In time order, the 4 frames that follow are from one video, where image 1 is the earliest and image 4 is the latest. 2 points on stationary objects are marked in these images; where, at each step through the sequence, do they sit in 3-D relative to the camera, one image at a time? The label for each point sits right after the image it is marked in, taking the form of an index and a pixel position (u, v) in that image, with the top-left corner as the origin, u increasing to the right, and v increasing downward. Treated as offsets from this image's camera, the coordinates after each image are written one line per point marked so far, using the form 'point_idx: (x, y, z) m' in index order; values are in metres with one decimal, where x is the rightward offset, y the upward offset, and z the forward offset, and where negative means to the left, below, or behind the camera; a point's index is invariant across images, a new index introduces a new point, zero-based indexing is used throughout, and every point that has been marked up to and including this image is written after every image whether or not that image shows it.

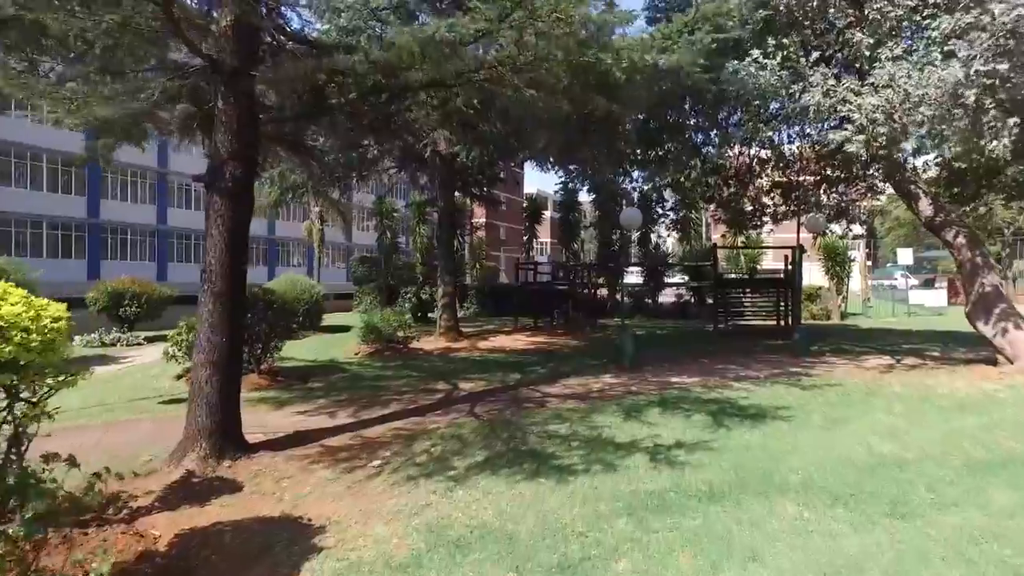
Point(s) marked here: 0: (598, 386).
0: (+1.2, -1.4, +9.8) m
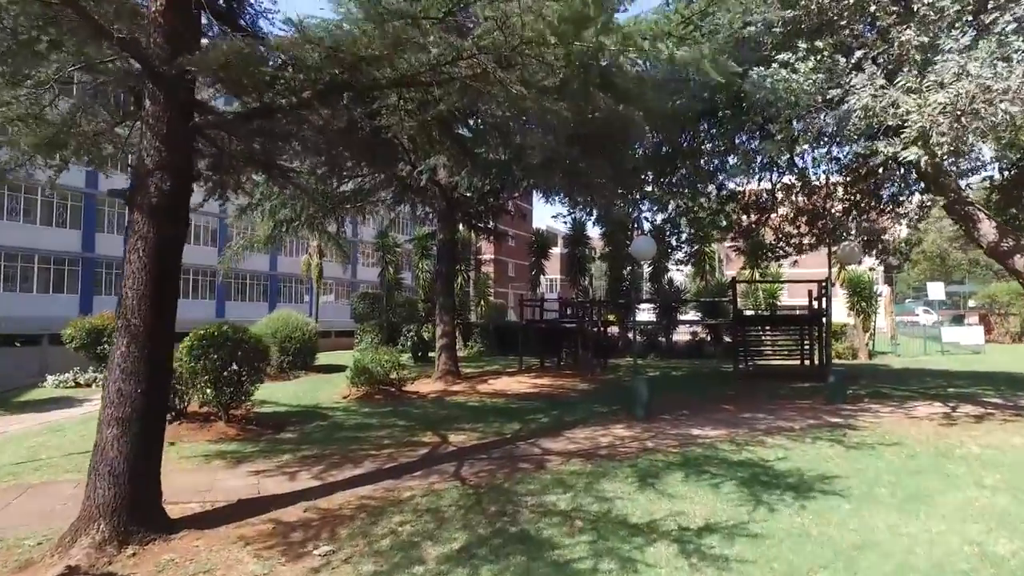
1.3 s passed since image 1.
0: (+1.2, -1.9, +8.5) m
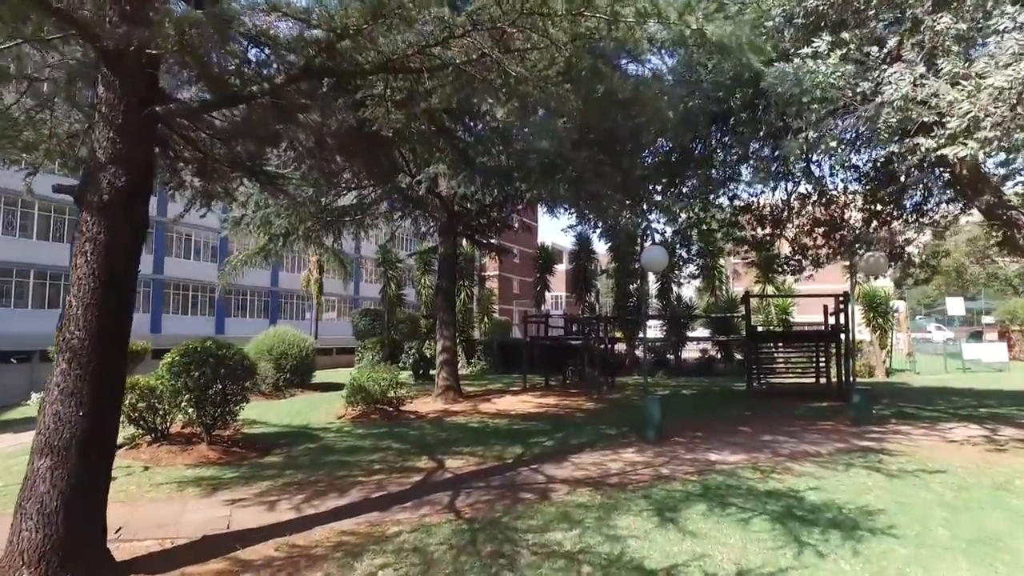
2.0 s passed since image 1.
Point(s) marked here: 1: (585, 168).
0: (+1.2, -2.0, +7.8) m
1: (+1.2, +2.0, +11.4) m
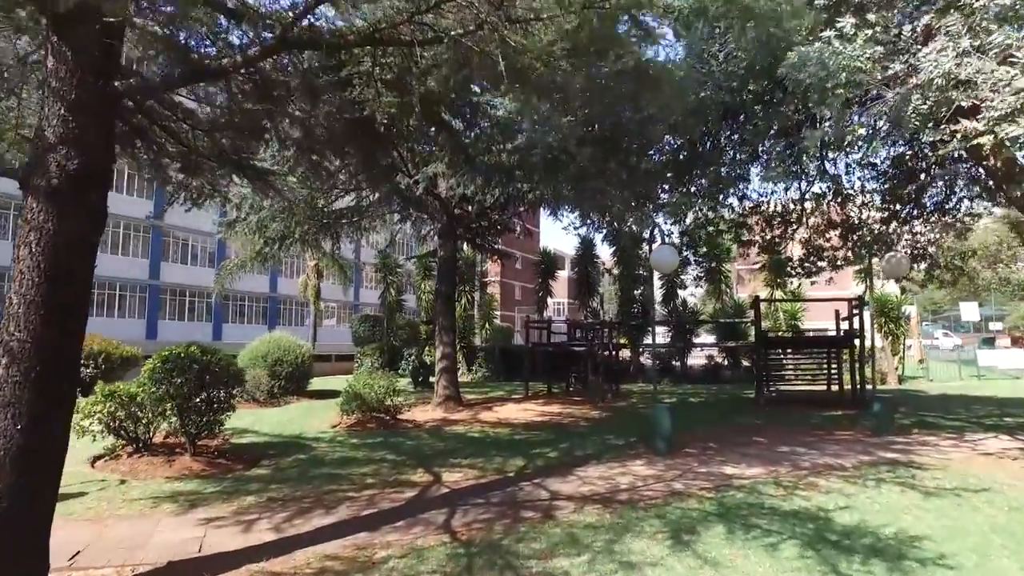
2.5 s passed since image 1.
0: (+1.2, -2.0, +7.2) m
1: (+1.2, +1.9, +10.9) m
